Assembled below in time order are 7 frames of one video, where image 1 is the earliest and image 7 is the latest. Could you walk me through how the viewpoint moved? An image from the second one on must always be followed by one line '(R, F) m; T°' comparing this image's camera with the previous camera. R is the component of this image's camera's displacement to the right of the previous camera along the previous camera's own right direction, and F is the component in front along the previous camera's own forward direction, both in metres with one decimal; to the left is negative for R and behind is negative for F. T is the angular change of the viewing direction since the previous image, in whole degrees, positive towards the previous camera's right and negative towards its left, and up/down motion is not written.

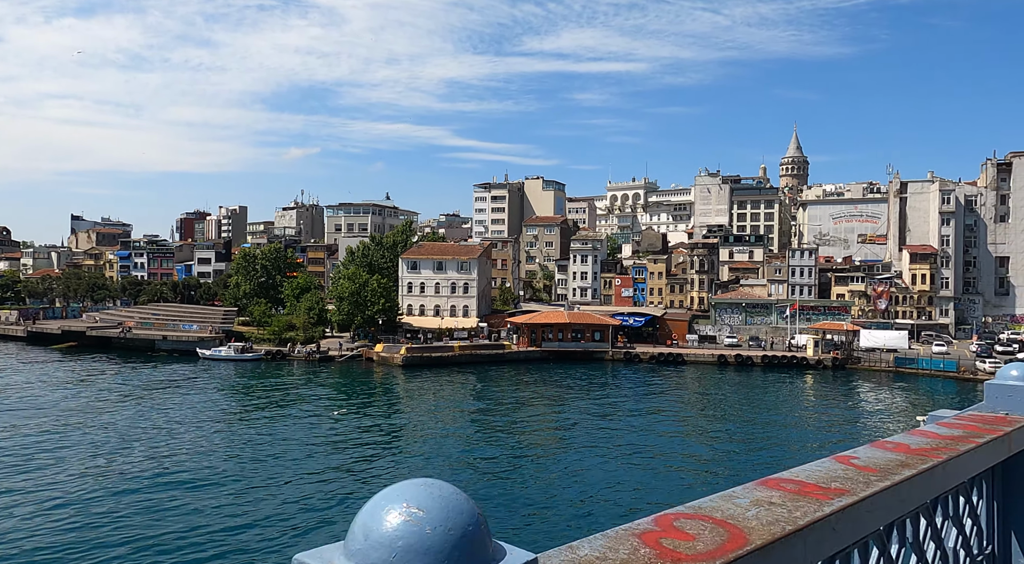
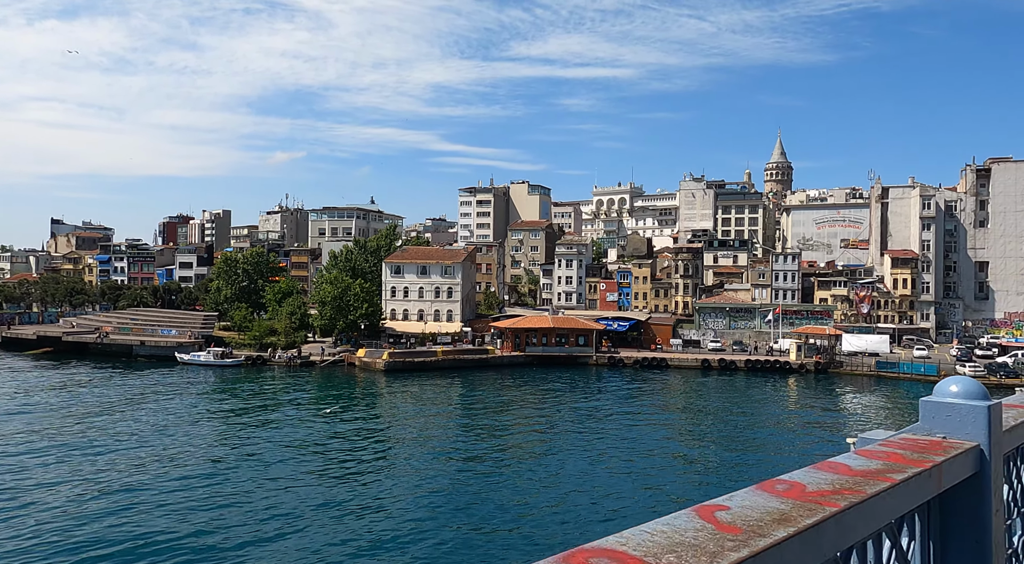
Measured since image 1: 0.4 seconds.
(+0.1, +0.1) m; +1°
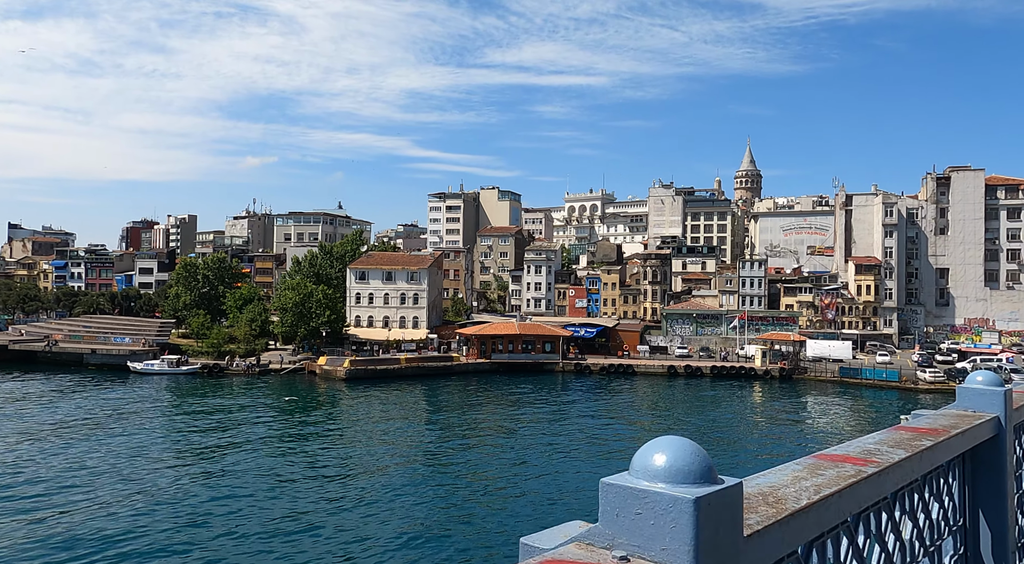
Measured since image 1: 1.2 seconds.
(+0.3, +0.3) m; +2°
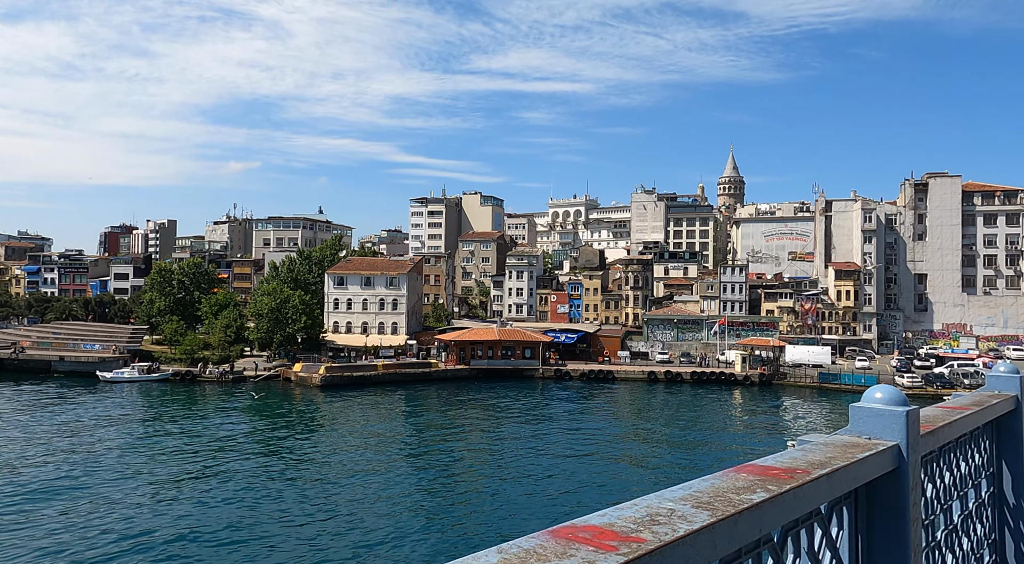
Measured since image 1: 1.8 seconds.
(+0.2, +0.2) m; +1°
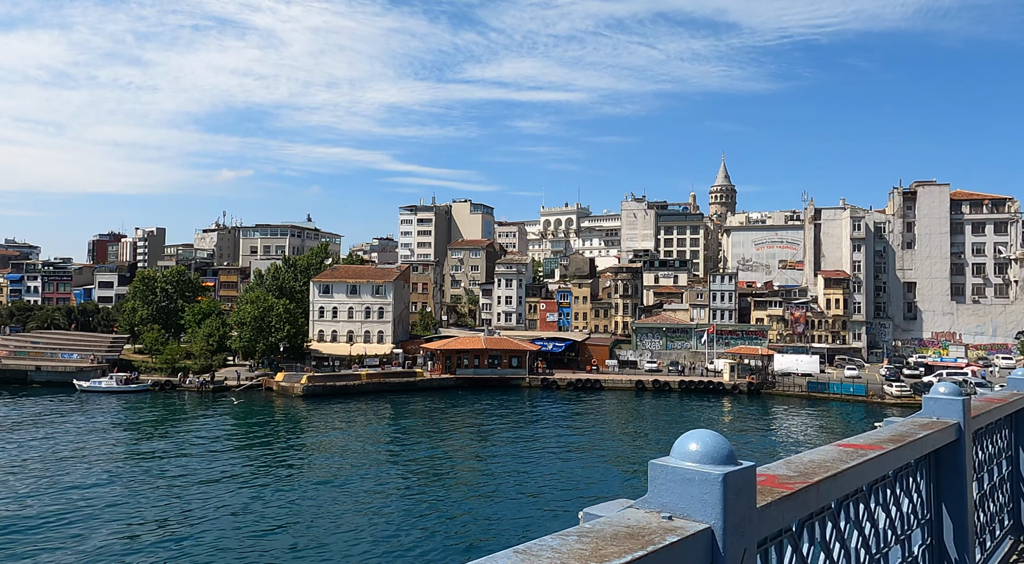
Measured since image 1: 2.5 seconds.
(+0.2, +0.3) m; 0°
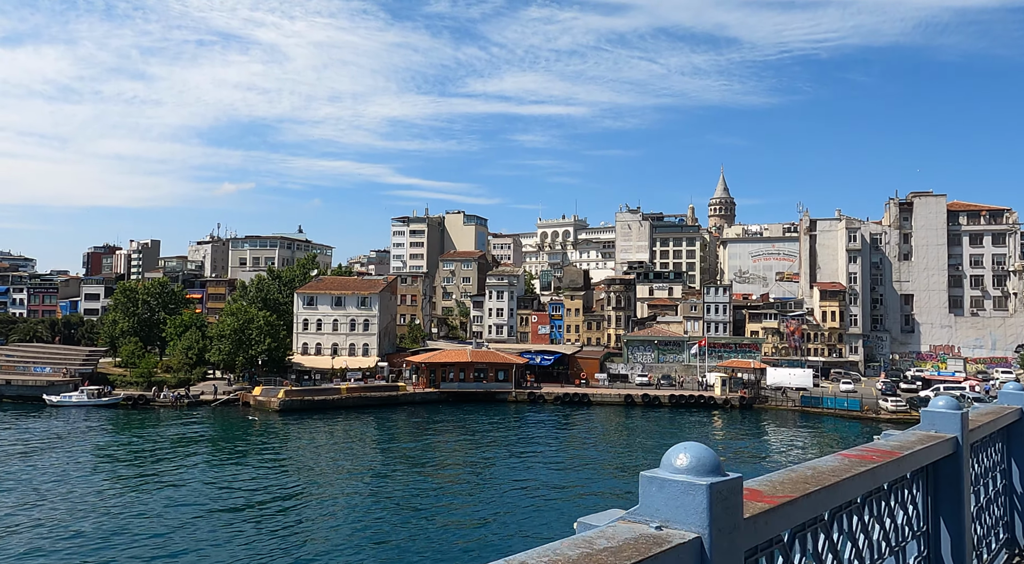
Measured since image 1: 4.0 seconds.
(+0.5, +0.8) m; 0°
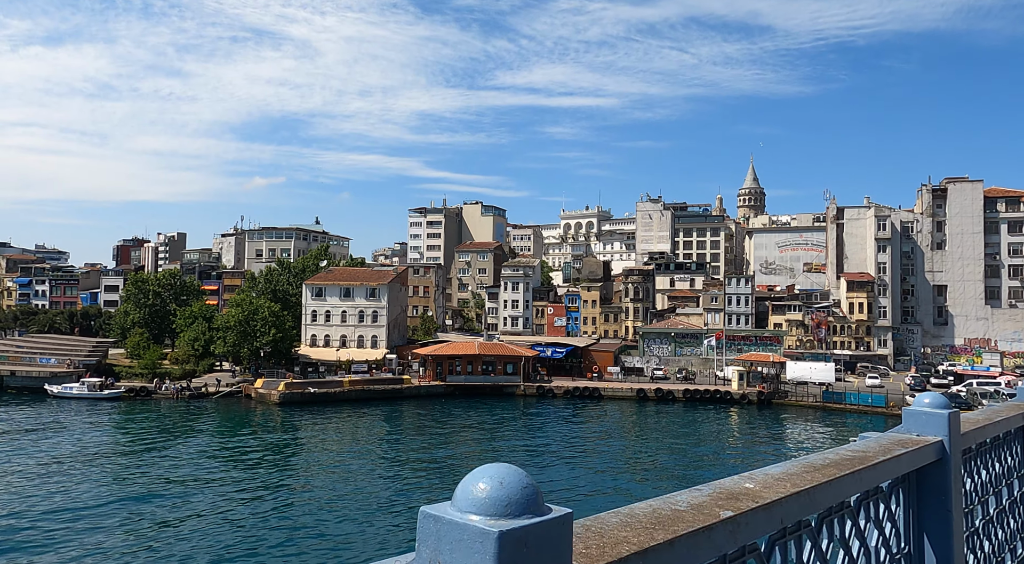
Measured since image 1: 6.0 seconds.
(+0.7, +1.0) m; -2°
